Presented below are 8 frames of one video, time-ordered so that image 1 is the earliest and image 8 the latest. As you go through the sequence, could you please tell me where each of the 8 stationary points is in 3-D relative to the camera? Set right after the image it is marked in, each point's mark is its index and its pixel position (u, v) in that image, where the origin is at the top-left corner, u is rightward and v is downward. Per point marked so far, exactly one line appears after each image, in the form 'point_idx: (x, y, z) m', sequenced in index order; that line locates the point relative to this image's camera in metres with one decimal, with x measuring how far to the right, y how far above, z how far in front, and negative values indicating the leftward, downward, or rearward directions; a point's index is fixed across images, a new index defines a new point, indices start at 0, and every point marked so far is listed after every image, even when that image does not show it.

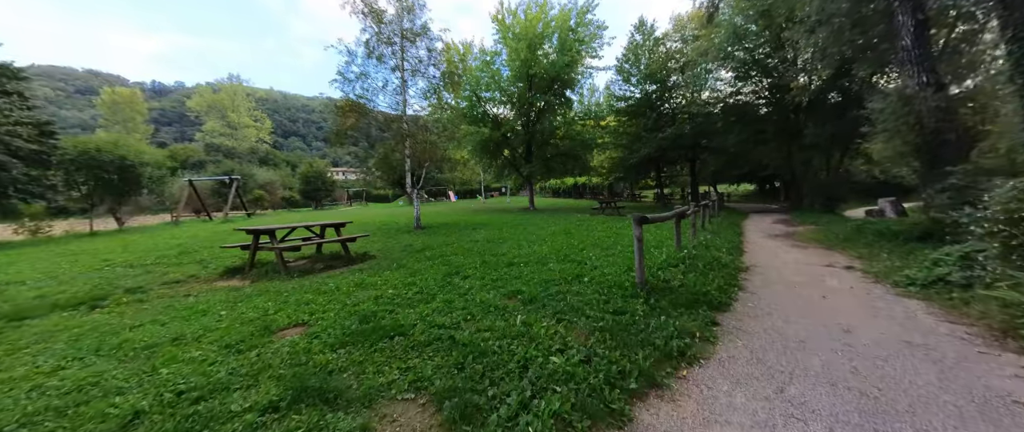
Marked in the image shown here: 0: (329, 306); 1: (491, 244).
0: (-2.0, -1.0, +3.6) m
1: (-0.5, -0.8, +8.8) m
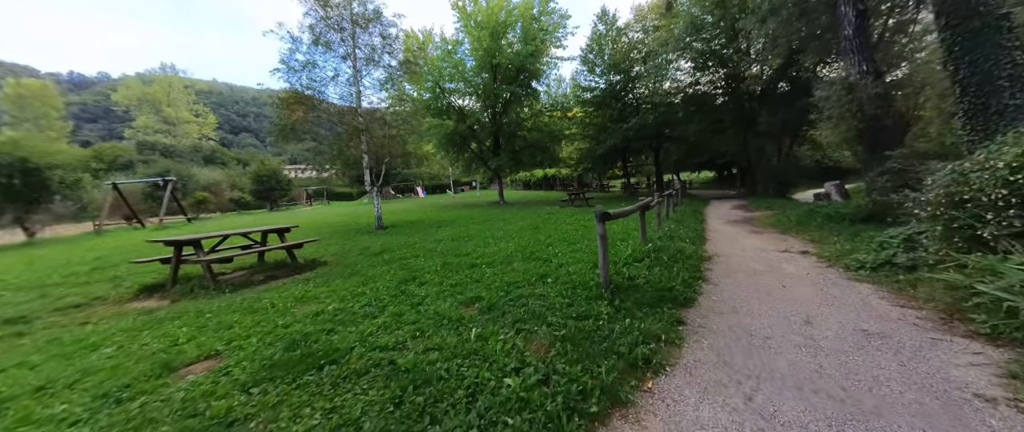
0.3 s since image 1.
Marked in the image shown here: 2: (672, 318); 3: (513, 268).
0: (-2.4, -1.1, +3.1) m
1: (-1.4, -0.7, +8.4) m
2: (+1.5, -1.0, +3.1) m
3: (0.0, -0.8, +5.1) m
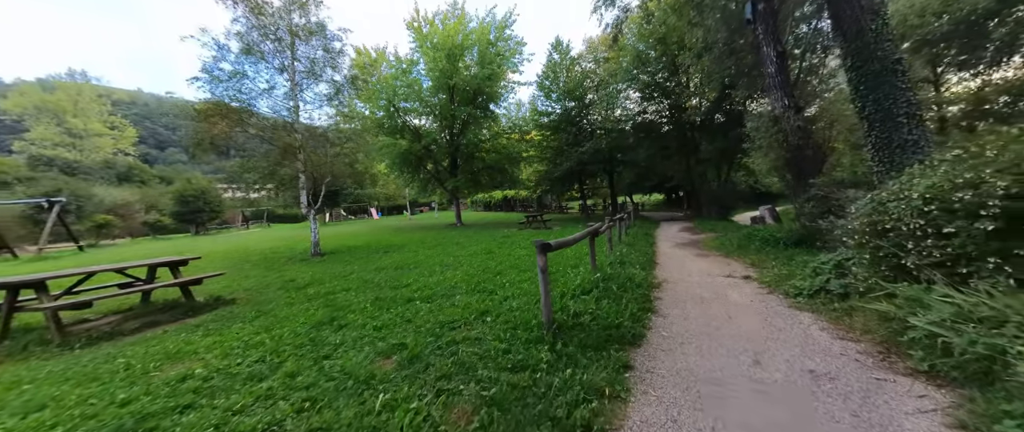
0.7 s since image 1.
0: (-3.1, -1.4, +2.3) m
1: (-2.7, -1.3, +7.7) m
2: (+0.9, -1.3, +2.8) m
3: (-0.8, -1.2, +4.6) m
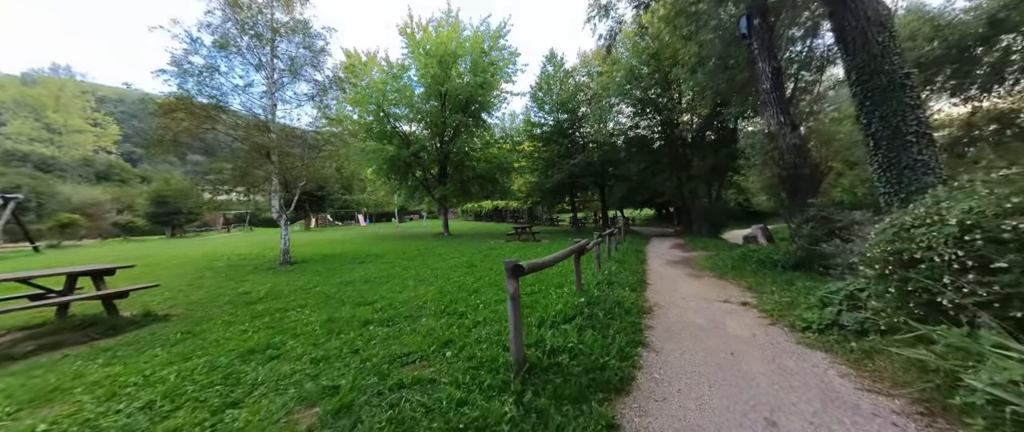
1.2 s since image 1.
0: (-3.3, -1.4, +1.6) m
1: (-3.1, -1.5, +7.0) m
2: (+0.6, -1.4, +2.2) m
3: (-1.2, -1.4, +4.0) m
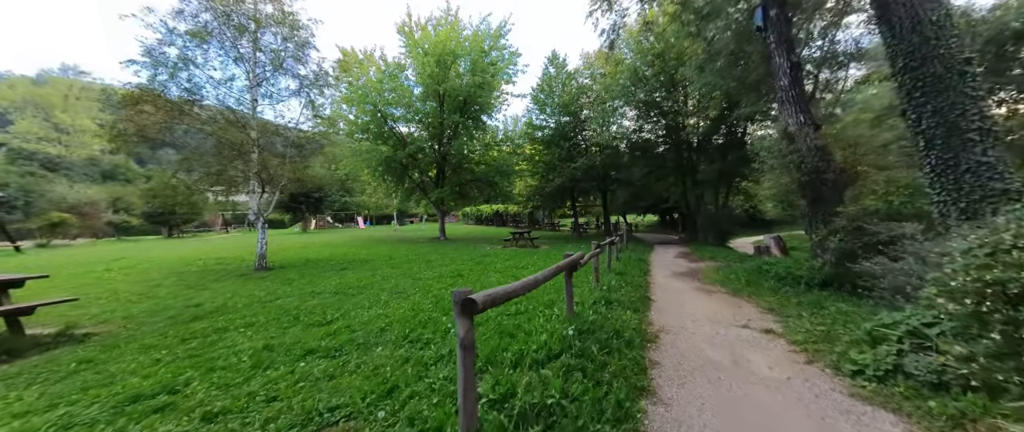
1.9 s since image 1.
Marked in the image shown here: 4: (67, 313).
0: (-3.7, -1.4, +0.8) m
1: (-3.3, -1.6, +6.3) m
2: (+0.3, -1.5, +1.4) m
3: (-1.5, -1.5, +3.2) m
4: (-7.5, -1.6, +5.4) m
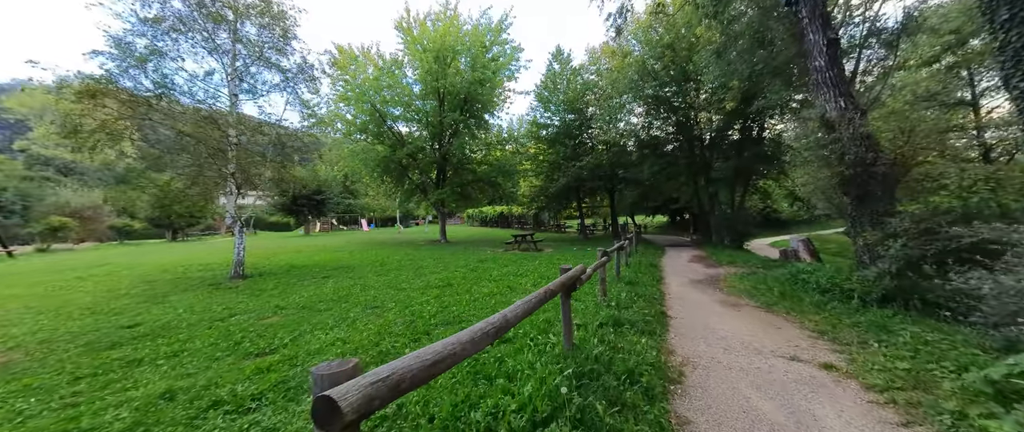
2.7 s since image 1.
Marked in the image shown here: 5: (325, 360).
0: (-3.9, -1.4, 0.0) m
1: (-3.5, -1.6, +5.4) m
2: (+0.1, -1.5, +0.5) m
3: (-1.7, -1.5, +2.3) m
4: (-7.6, -1.7, +4.6) m
5: (-2.0, -1.5, +3.4) m
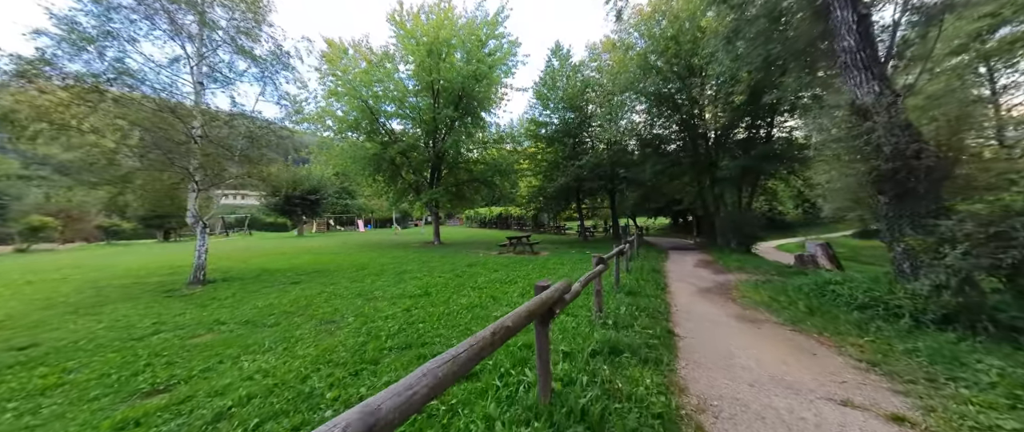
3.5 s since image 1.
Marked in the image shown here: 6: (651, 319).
0: (-4.2, -1.4, -0.9) m
1: (-3.8, -1.6, +4.6) m
2: (-0.3, -1.5, -0.4) m
3: (-2.0, -1.5, +1.5) m
4: (-7.9, -1.7, +3.8) m
5: (-2.3, -1.5, +2.6) m
6: (+2.1, -1.6, +4.9) m
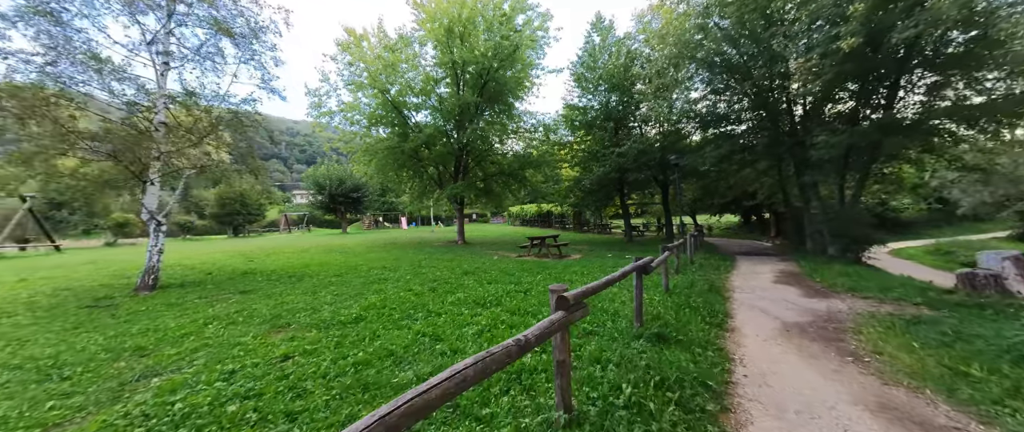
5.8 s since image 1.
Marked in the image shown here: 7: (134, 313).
0: (-5.9, -1.4, -2.3) m
1: (-4.6, -1.6, +3.0) m
2: (-1.9, -1.4, -2.5) m
3: (-3.3, -1.4, -0.4) m
4: (-8.8, -1.6, +2.9) m
5: (-3.5, -1.5, +0.8) m
6: (+1.3, -1.5, +2.4) m
7: (-6.4, -1.6, +5.5) m
